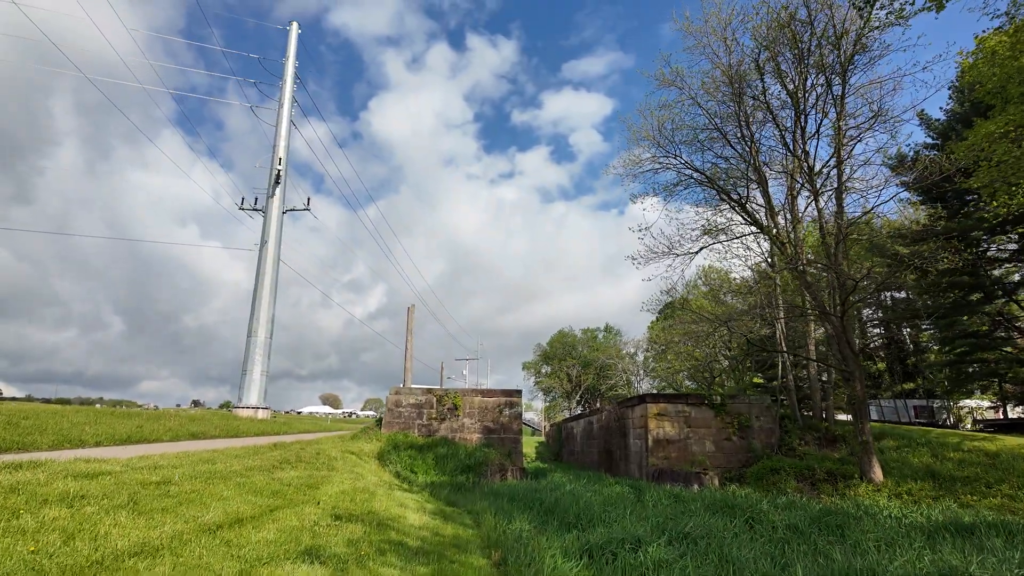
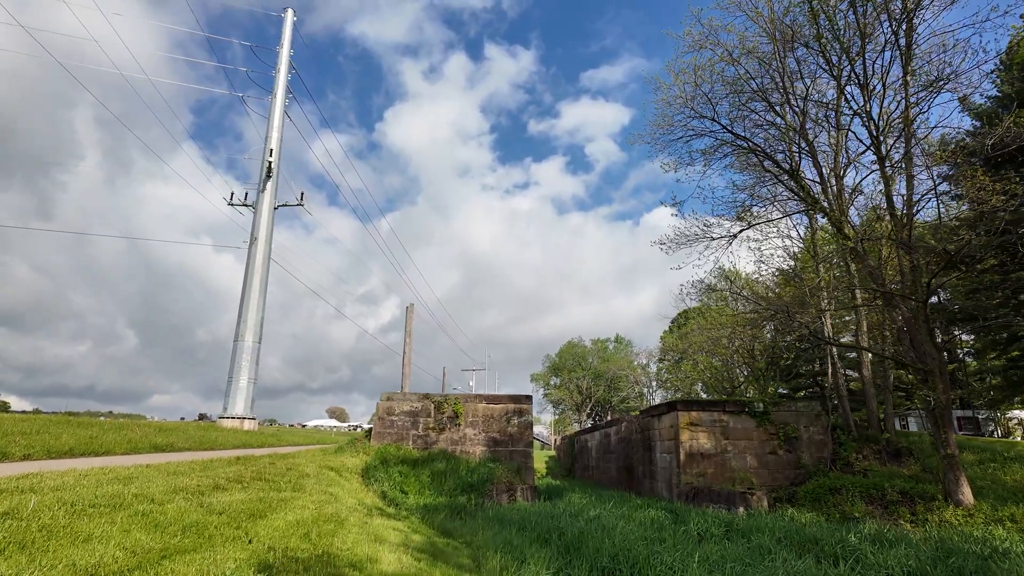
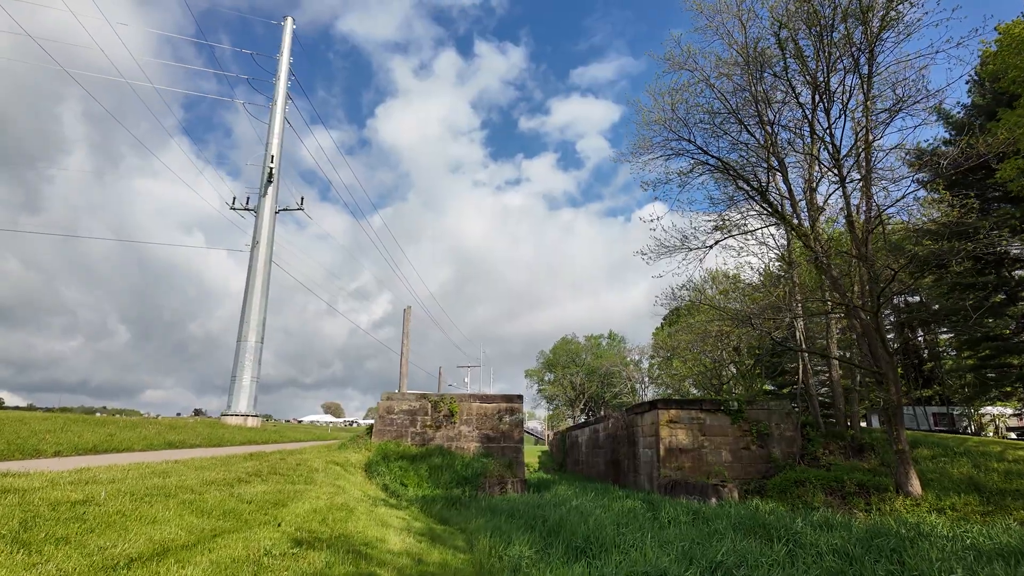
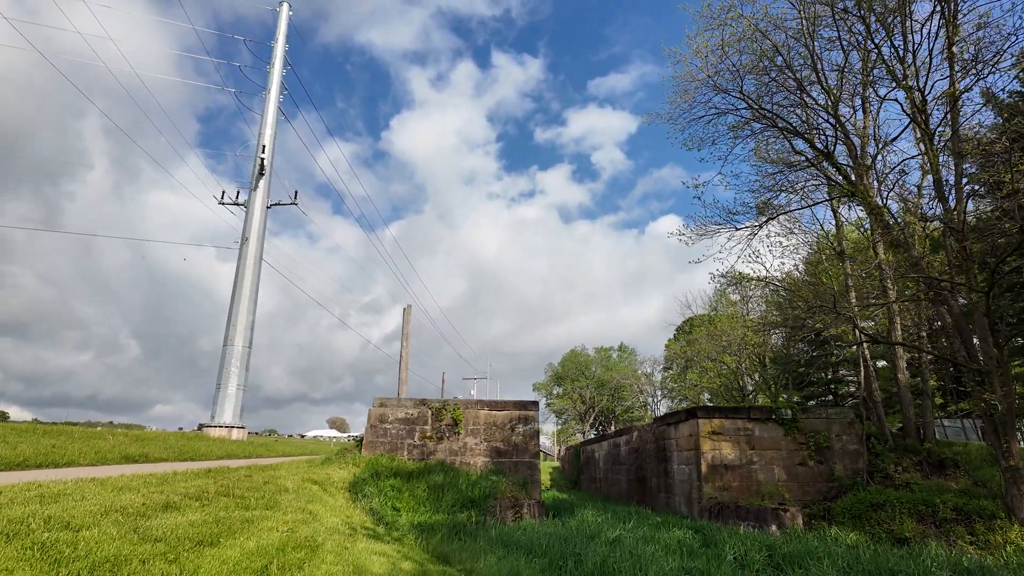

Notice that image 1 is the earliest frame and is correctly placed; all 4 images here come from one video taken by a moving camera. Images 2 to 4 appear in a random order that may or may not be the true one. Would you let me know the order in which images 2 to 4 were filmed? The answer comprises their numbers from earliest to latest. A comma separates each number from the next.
3, 2, 4
